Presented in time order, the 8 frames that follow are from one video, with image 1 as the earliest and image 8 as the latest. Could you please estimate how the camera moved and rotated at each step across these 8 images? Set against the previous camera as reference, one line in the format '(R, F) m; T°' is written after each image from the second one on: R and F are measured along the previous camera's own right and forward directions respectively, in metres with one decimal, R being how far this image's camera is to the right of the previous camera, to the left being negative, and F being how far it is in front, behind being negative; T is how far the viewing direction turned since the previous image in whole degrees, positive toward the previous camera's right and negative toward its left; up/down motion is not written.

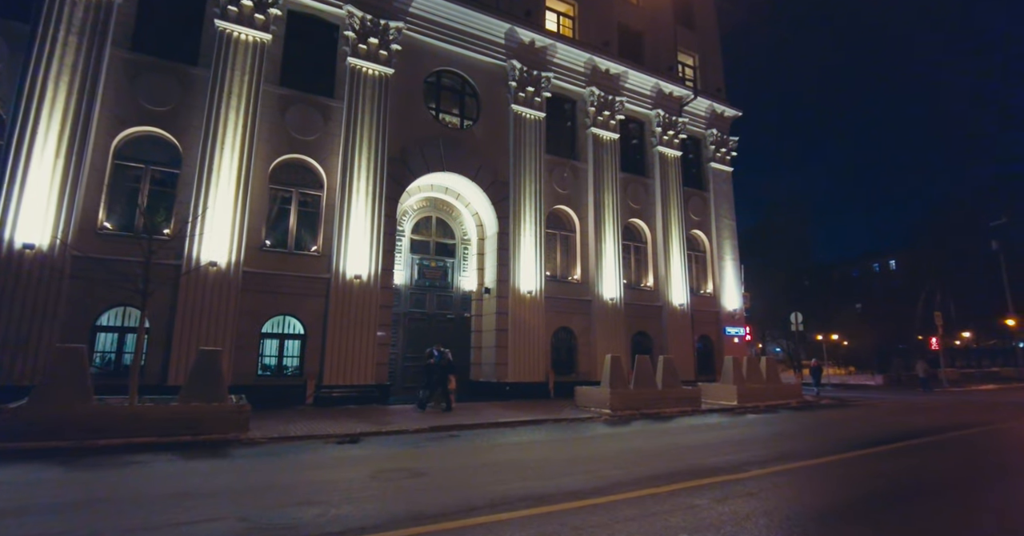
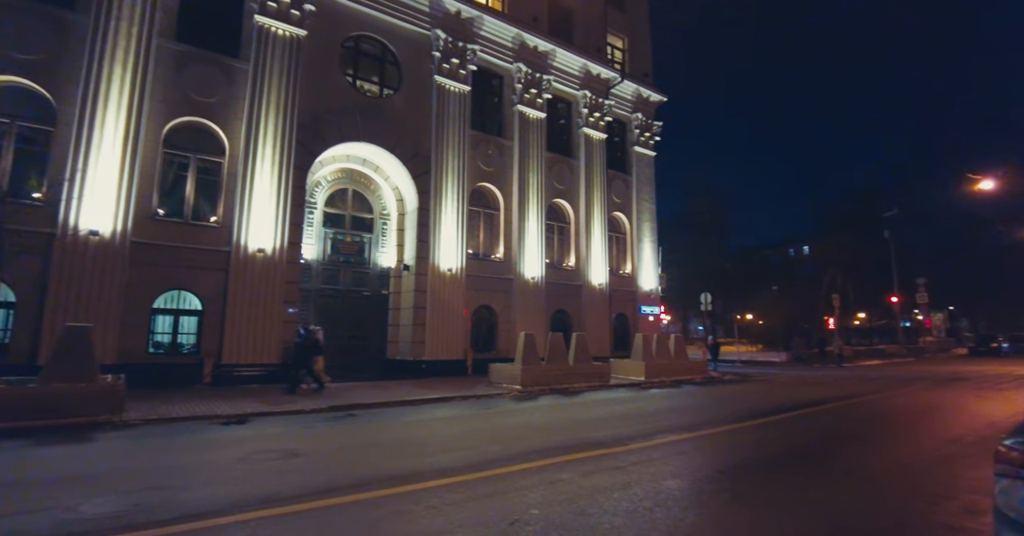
(+0.7, +0.1) m; +7°
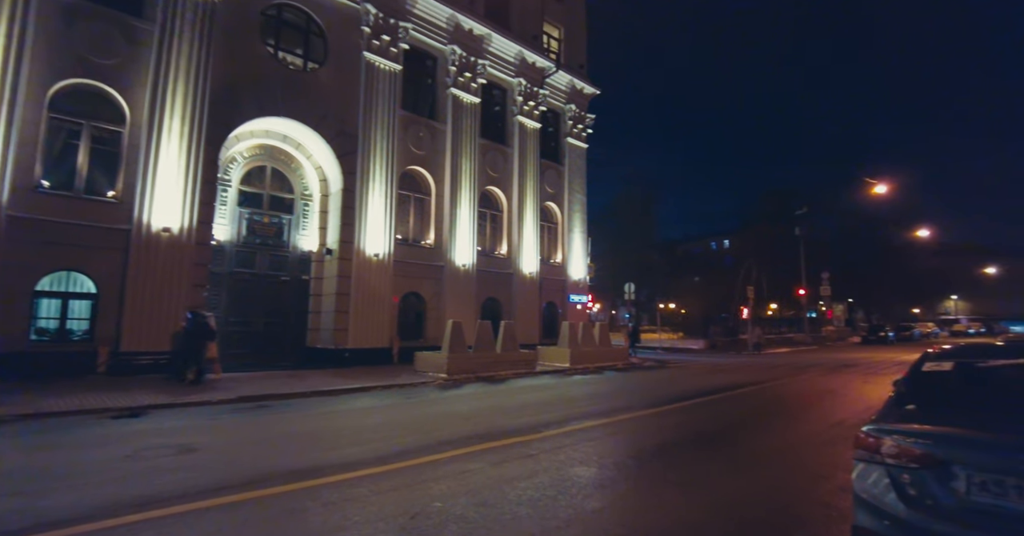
(+0.2, +0.1) m; +7°
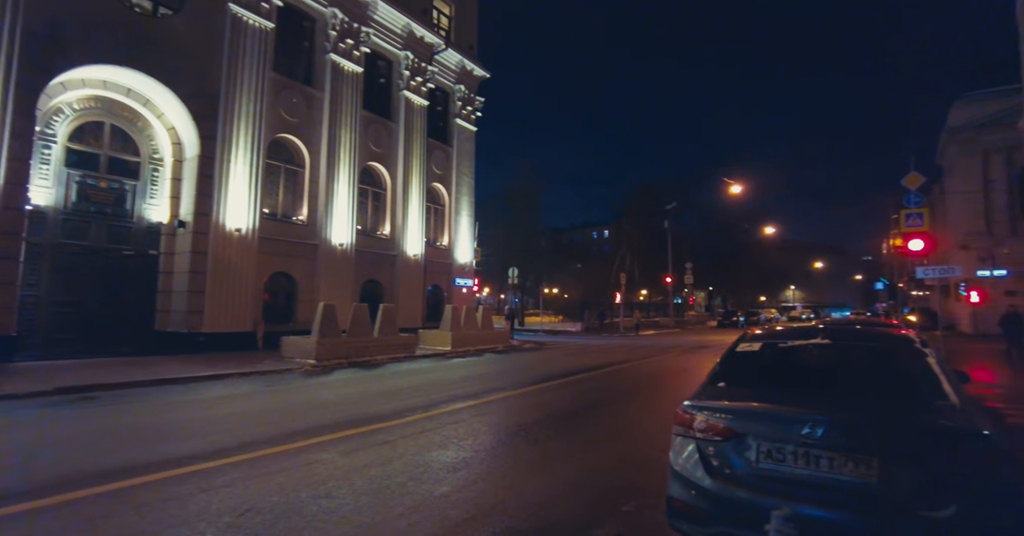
(+0.3, +0.1) m; +12°
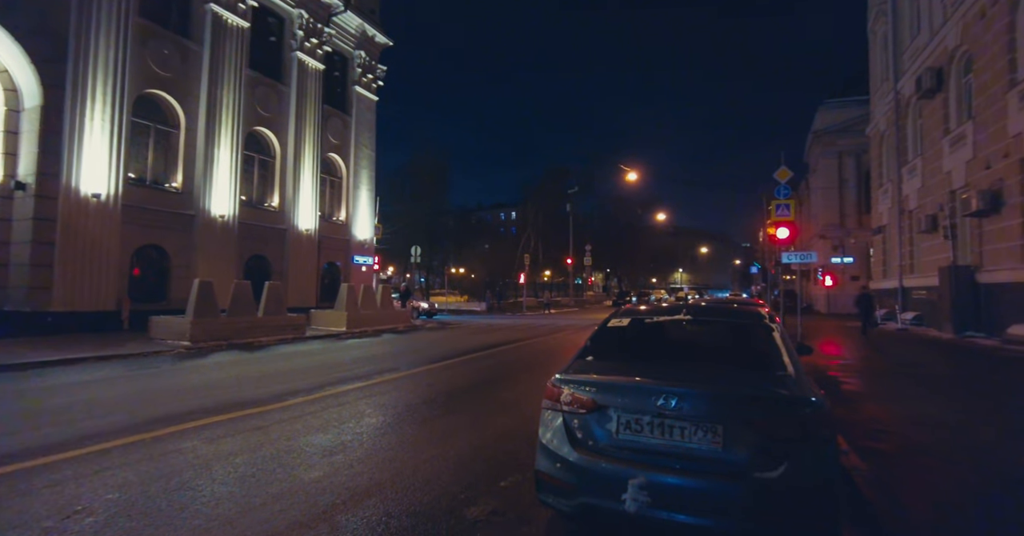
(+0.2, +0.1) m; +10°
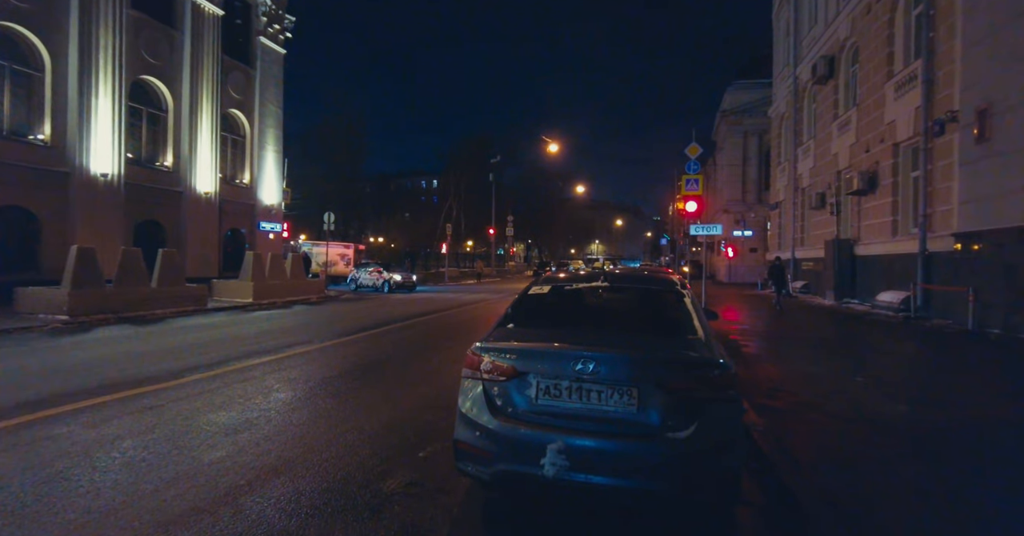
(0.0, +0.1) m; +8°
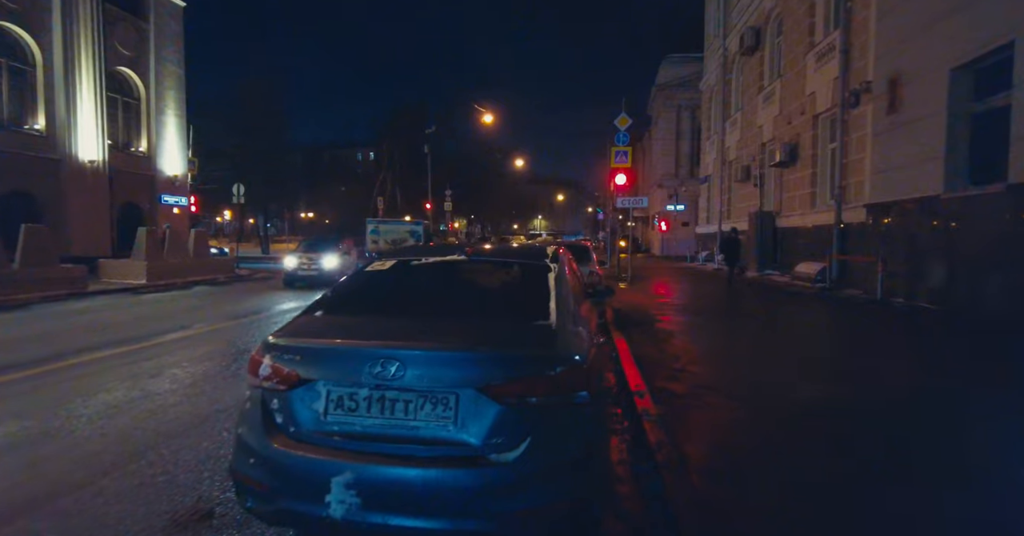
(+0.6, +0.7) m; +6°
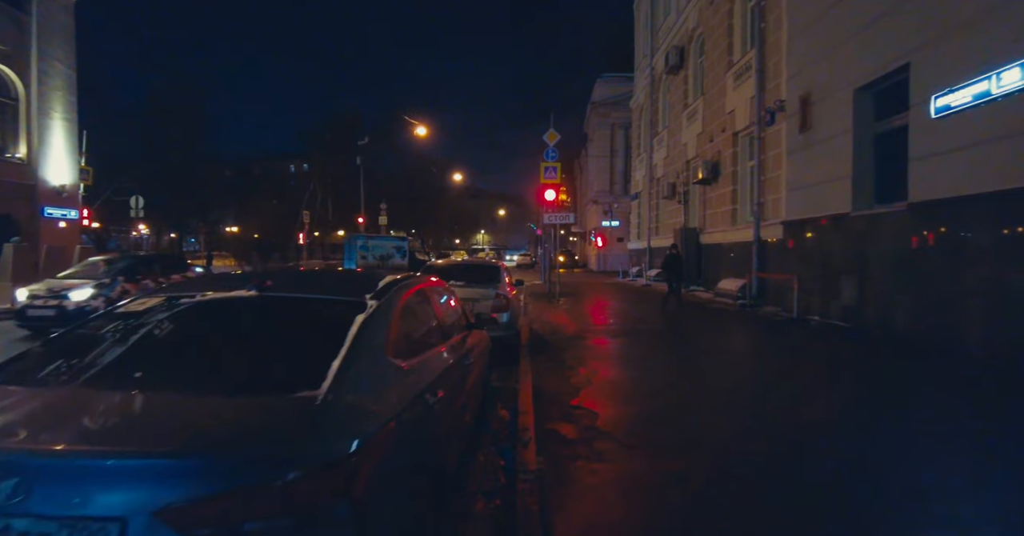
(+0.6, +0.6) m; +6°
